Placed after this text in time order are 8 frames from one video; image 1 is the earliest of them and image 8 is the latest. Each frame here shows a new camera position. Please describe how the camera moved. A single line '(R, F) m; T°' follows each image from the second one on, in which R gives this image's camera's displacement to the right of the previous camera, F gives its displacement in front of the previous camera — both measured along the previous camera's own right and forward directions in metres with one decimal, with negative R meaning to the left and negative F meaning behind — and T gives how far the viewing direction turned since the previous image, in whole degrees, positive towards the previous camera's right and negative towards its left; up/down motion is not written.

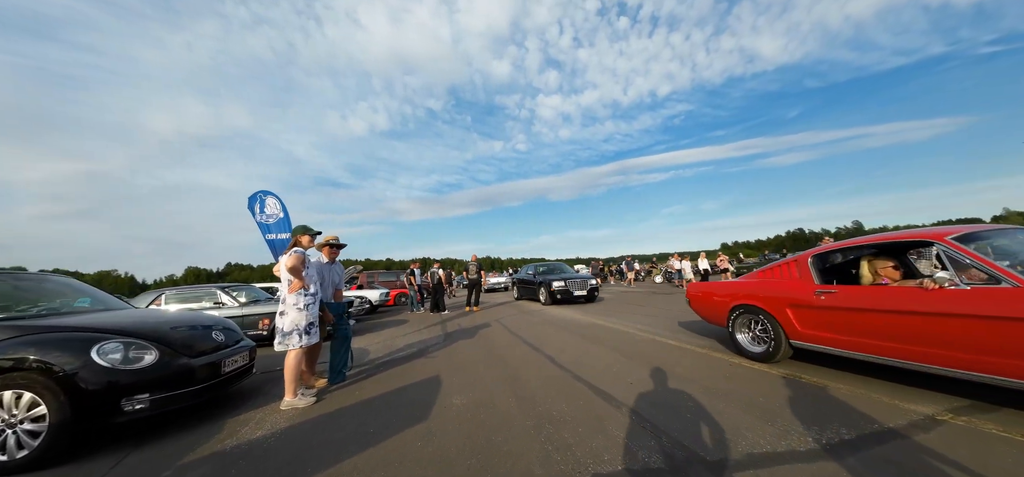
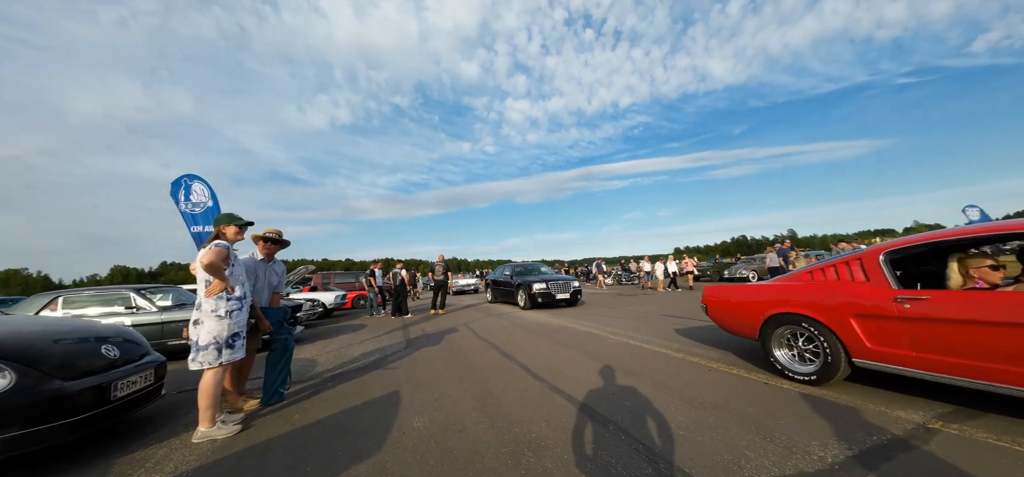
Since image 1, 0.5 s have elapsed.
(-0.1, +0.4) m; +6°
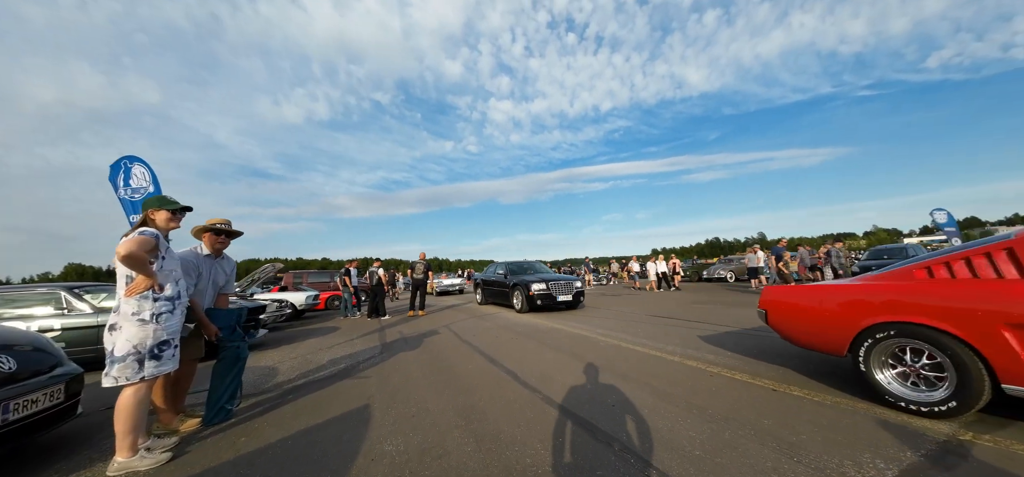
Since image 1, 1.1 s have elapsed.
(-0.1, +0.4) m; +3°
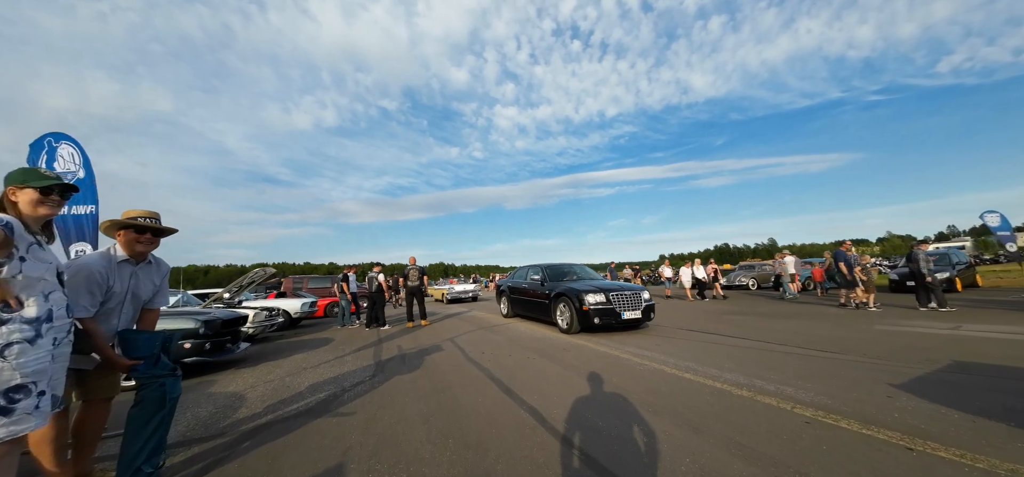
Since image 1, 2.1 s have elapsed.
(-0.2, +0.9) m; -1°
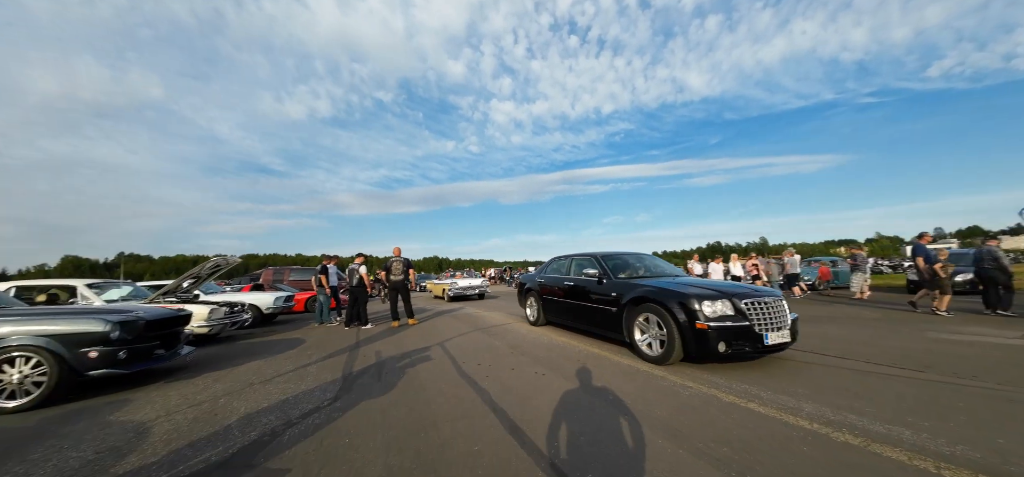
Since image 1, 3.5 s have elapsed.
(-0.1, +1.0) m; +1°
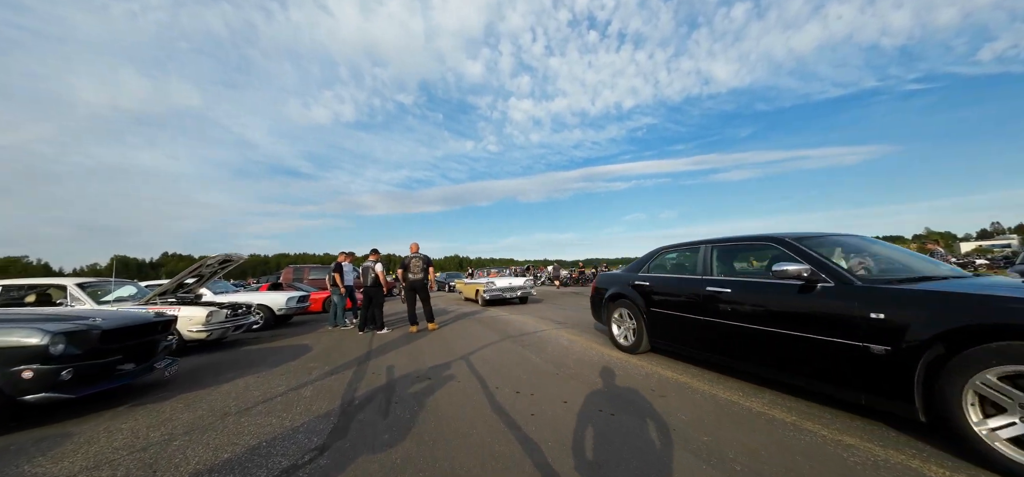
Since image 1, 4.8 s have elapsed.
(-0.3, +1.1) m; -4°
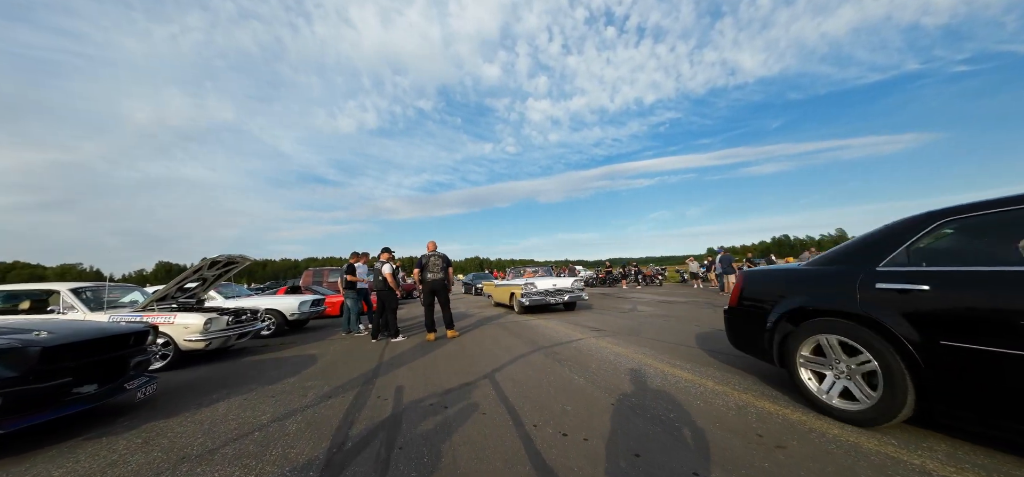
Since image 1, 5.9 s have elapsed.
(-0.2, +0.9) m; -4°
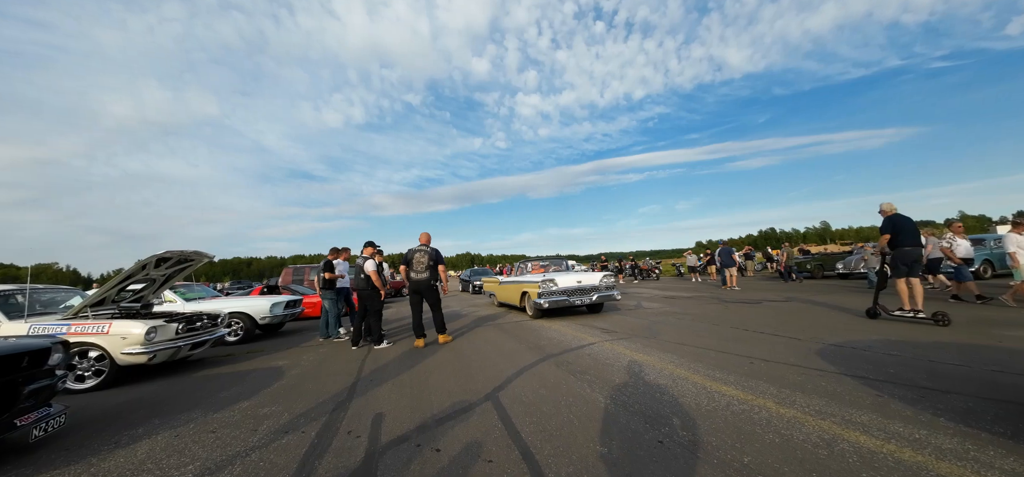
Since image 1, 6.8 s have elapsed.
(-0.1, +0.7) m; +2°
